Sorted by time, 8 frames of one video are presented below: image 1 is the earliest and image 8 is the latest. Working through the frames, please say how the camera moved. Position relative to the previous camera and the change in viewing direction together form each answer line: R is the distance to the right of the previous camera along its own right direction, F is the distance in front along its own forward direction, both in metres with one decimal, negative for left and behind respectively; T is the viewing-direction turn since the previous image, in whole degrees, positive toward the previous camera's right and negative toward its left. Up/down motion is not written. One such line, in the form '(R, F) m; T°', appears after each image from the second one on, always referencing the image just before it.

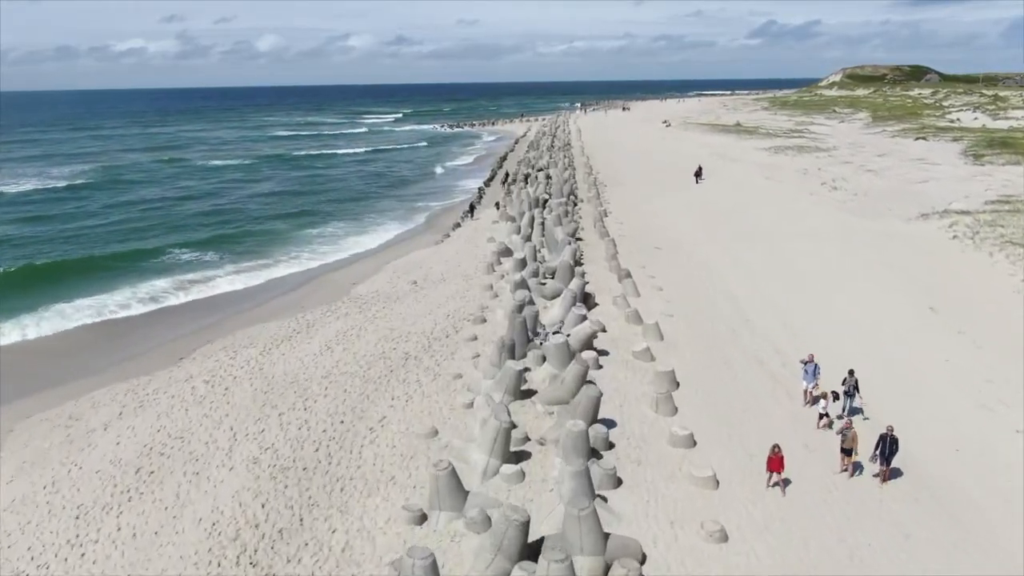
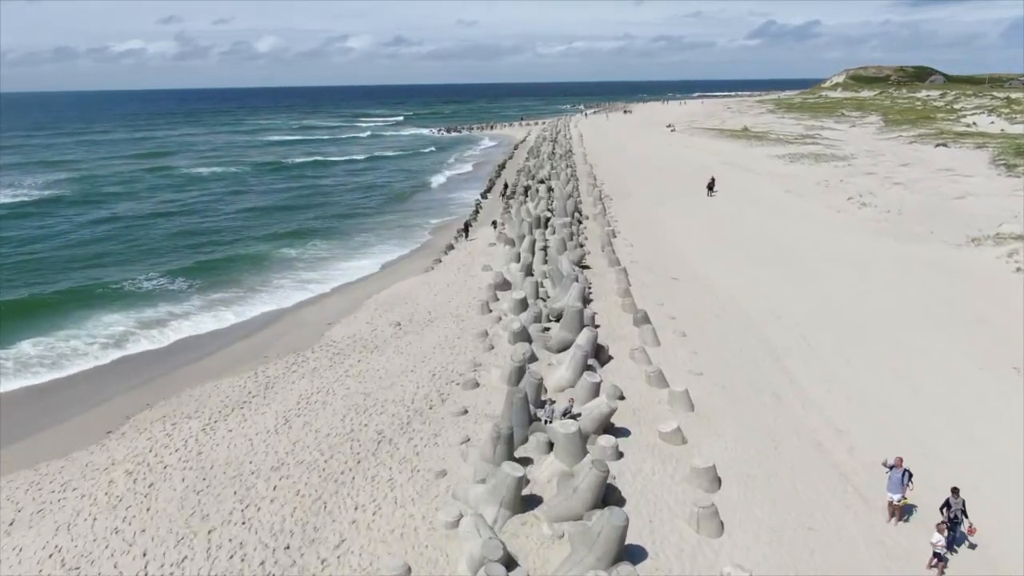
(0.0, +2.0) m; 0°
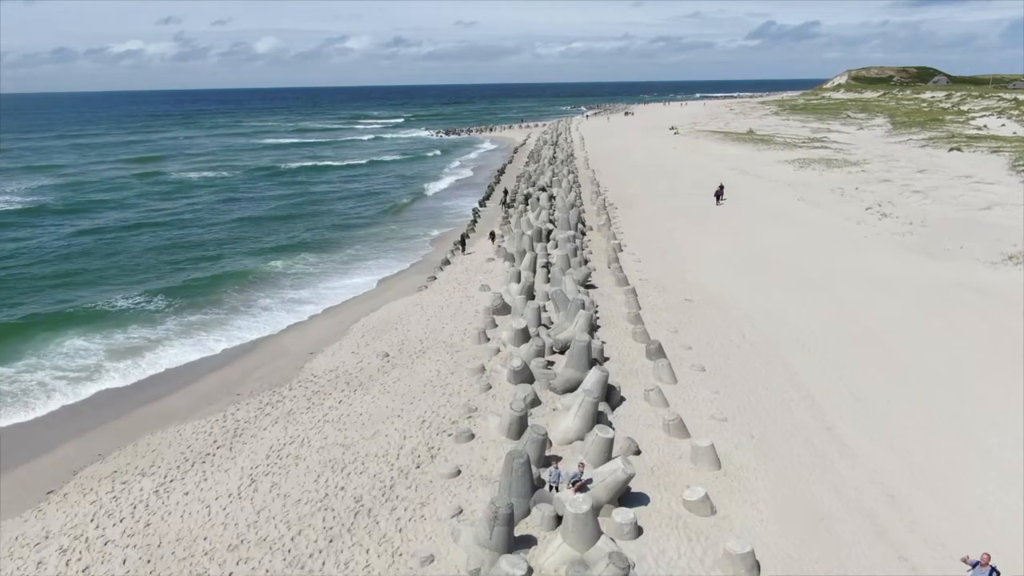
(0.0, +1.2) m; 0°
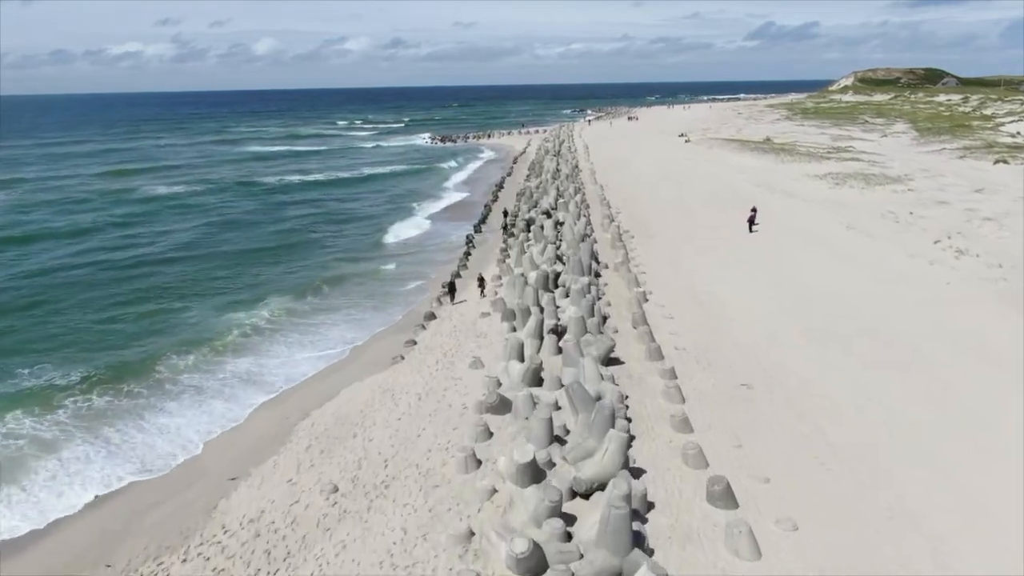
(0.0, +3.5) m; 0°
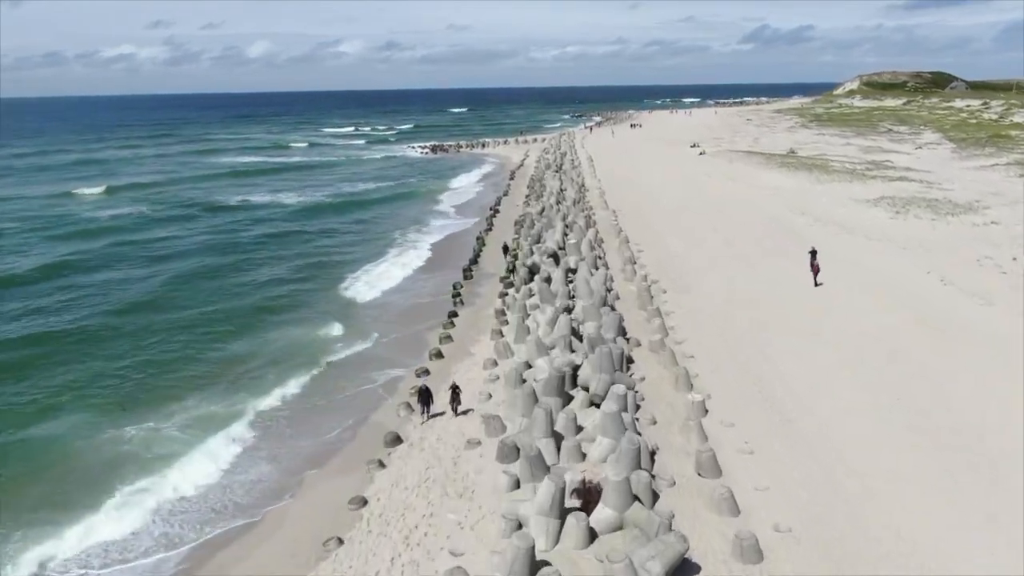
(-0.1, +4.7) m; 0°
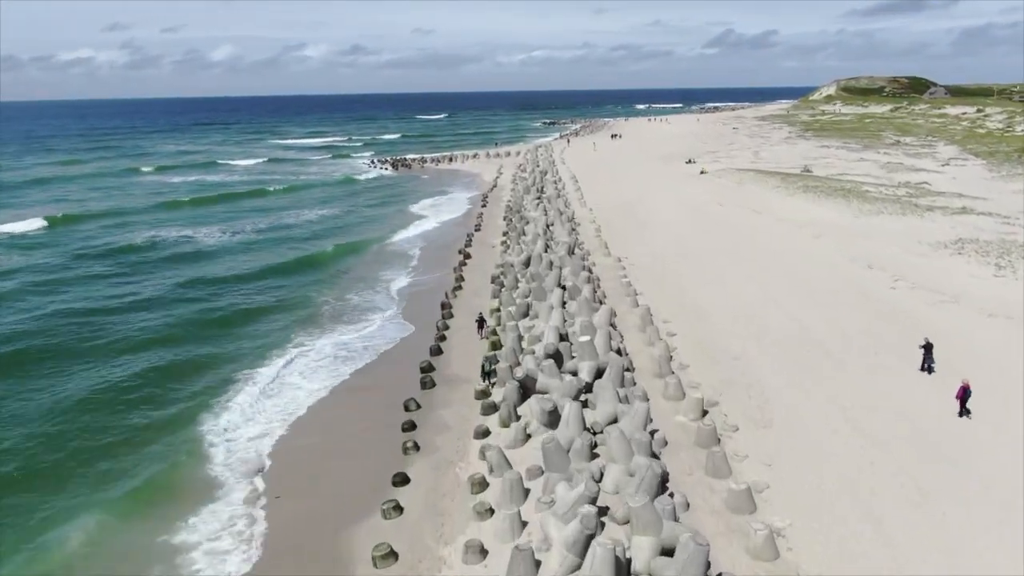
(-0.2, +6.2) m; +2°
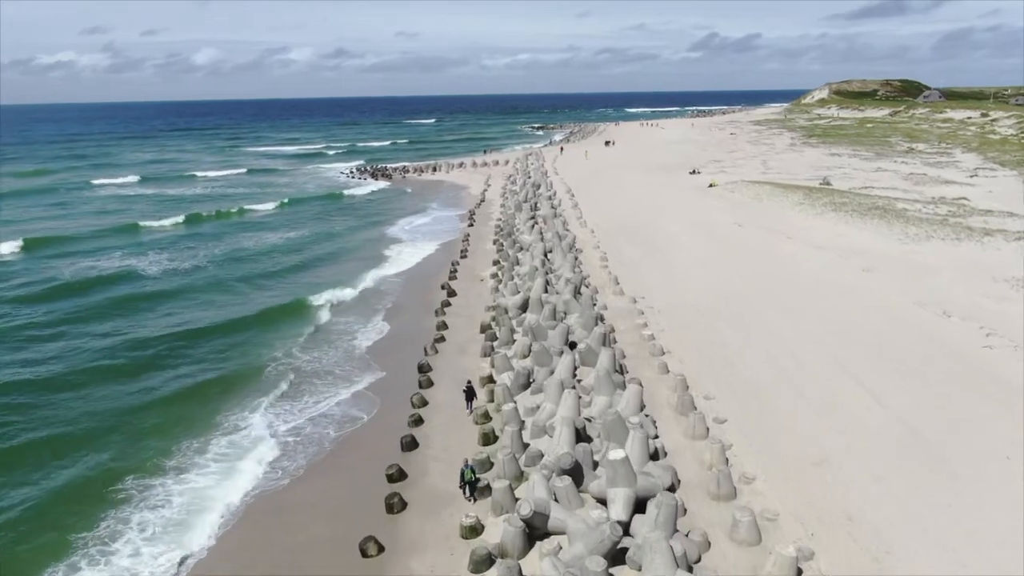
(-0.2, +3.7) m; +1°
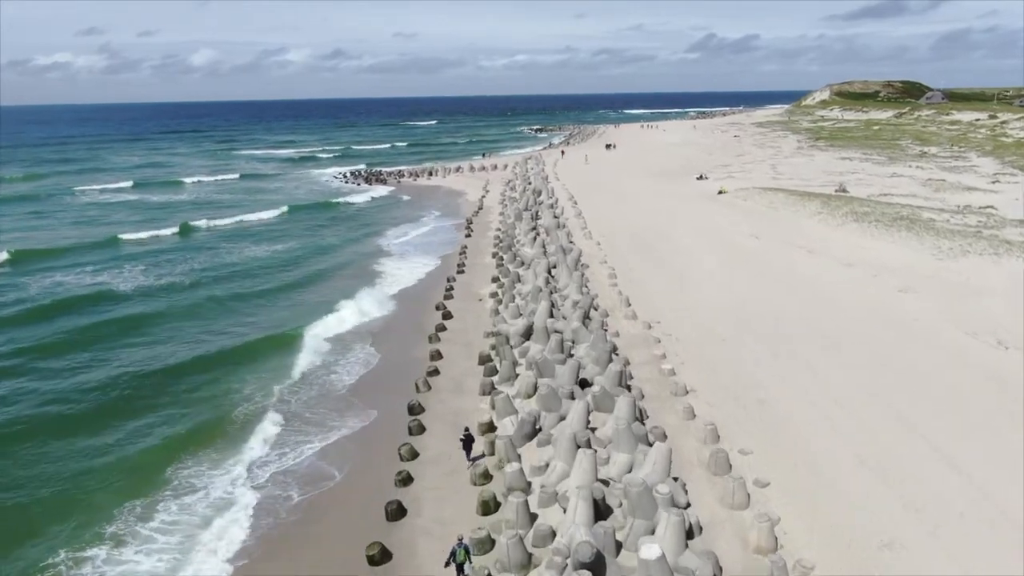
(-0.1, +1.7) m; 0°
